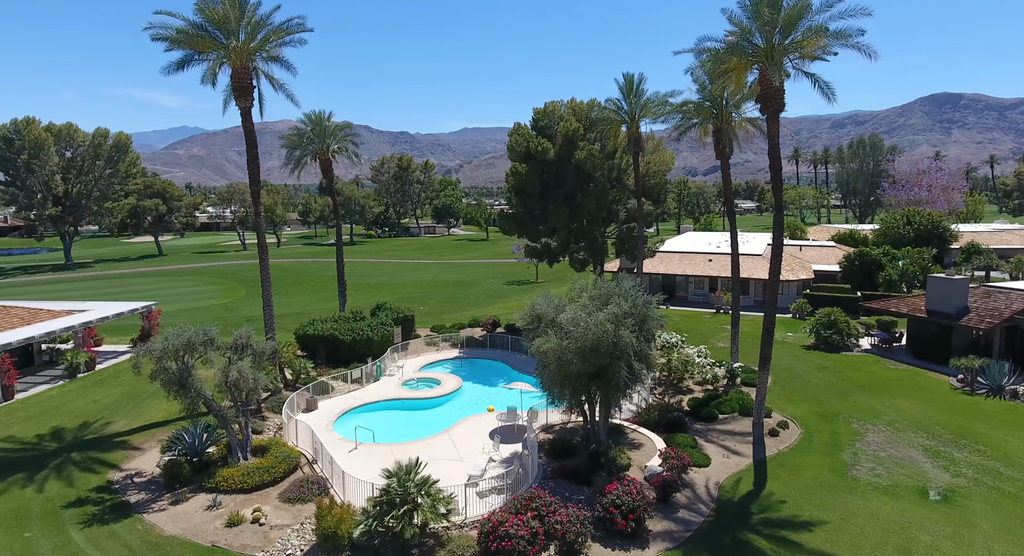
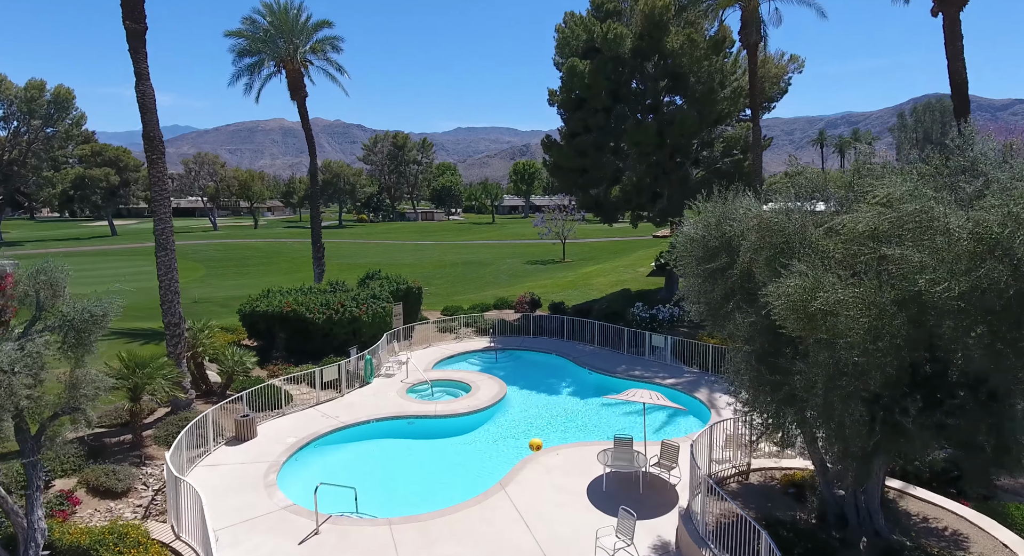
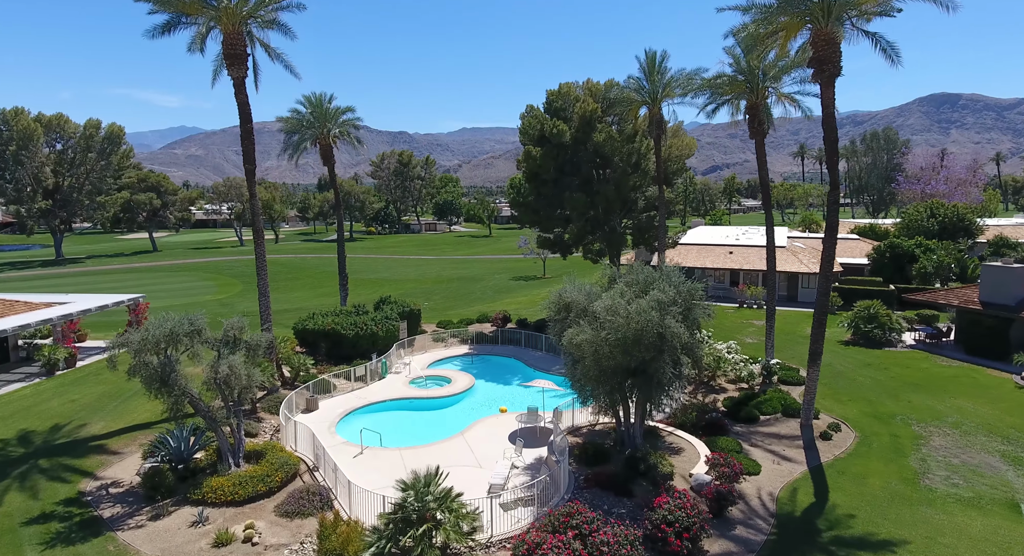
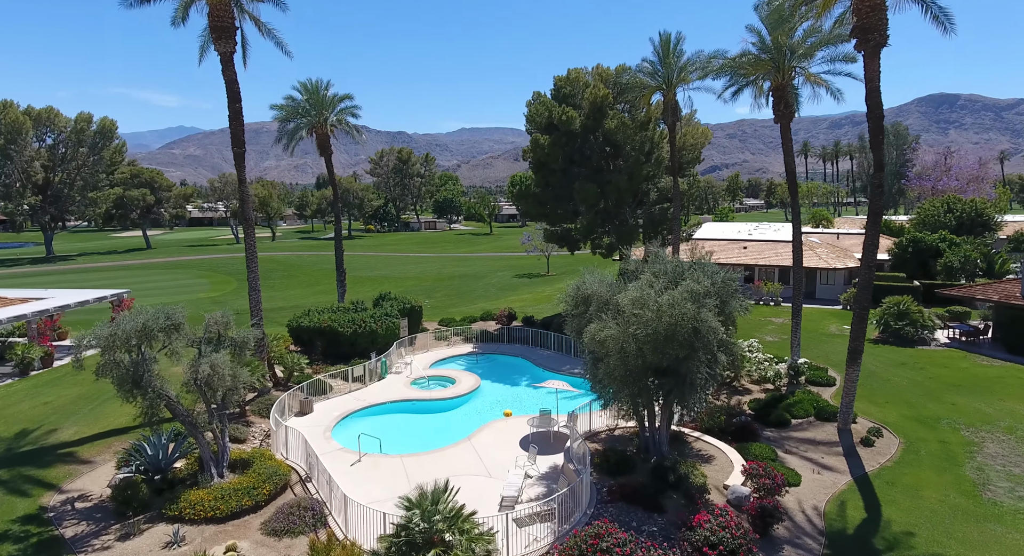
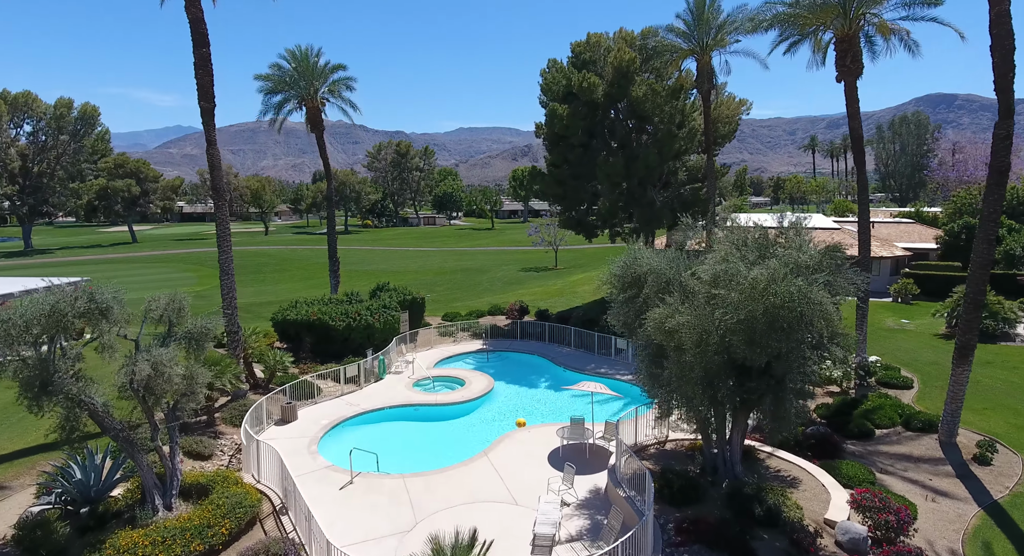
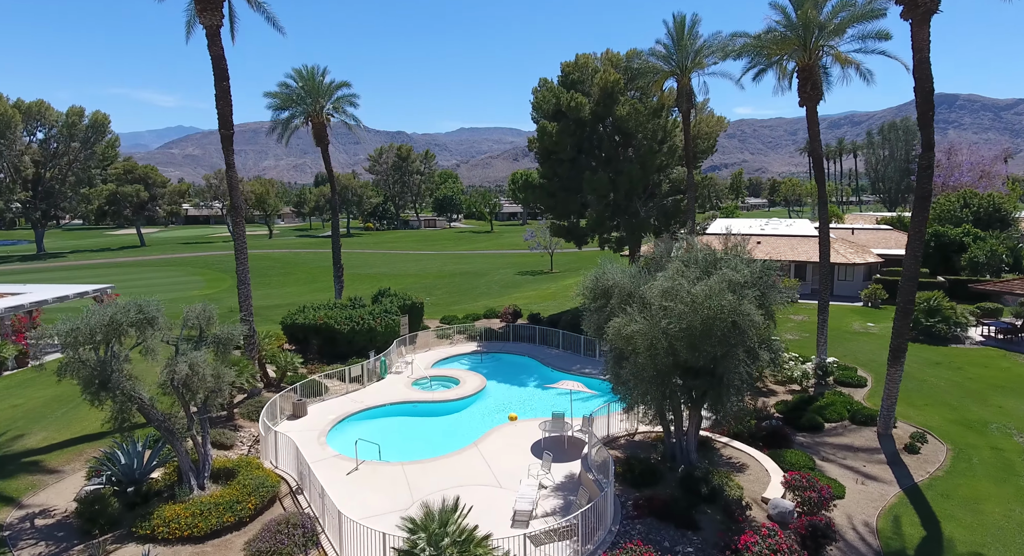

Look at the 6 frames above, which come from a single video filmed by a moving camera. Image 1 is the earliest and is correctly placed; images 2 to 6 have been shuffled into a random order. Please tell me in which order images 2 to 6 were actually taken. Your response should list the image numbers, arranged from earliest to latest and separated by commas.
3, 4, 6, 5, 2
